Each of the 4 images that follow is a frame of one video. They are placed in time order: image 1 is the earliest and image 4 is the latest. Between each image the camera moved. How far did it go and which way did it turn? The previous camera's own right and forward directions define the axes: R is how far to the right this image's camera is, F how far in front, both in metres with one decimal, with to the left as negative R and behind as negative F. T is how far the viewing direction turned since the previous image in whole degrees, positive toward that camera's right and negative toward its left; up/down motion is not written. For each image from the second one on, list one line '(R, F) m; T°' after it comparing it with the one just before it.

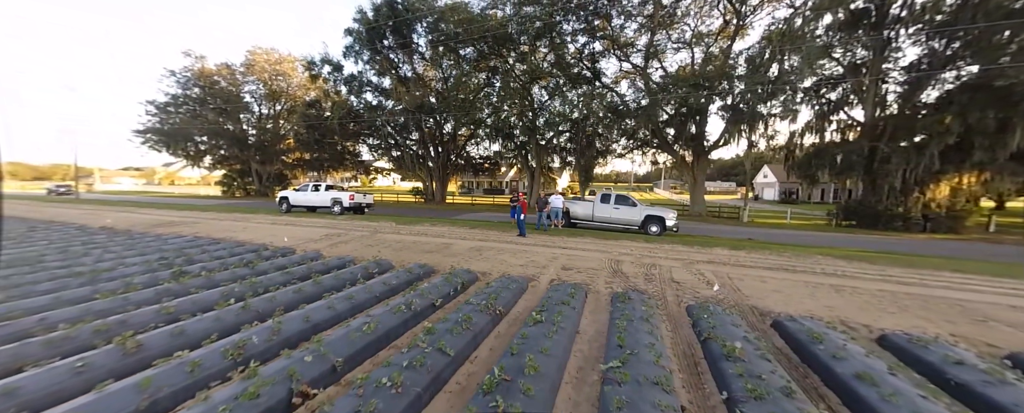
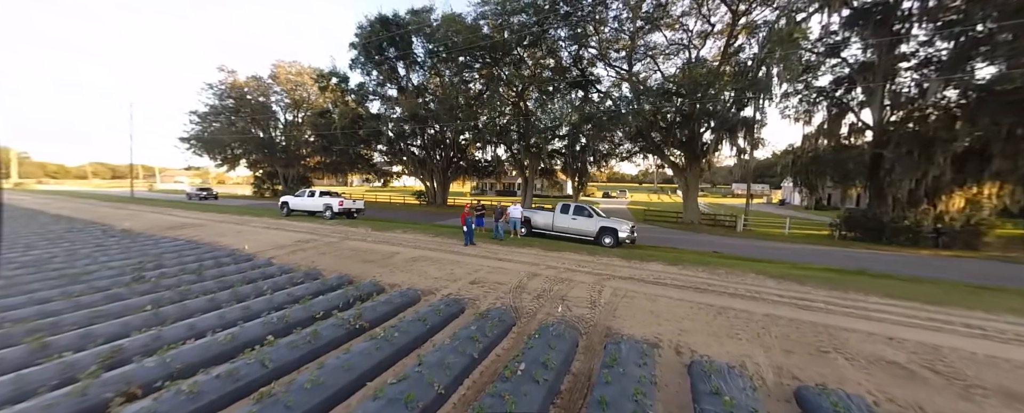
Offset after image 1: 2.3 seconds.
(+2.4, -0.3) m; -5°
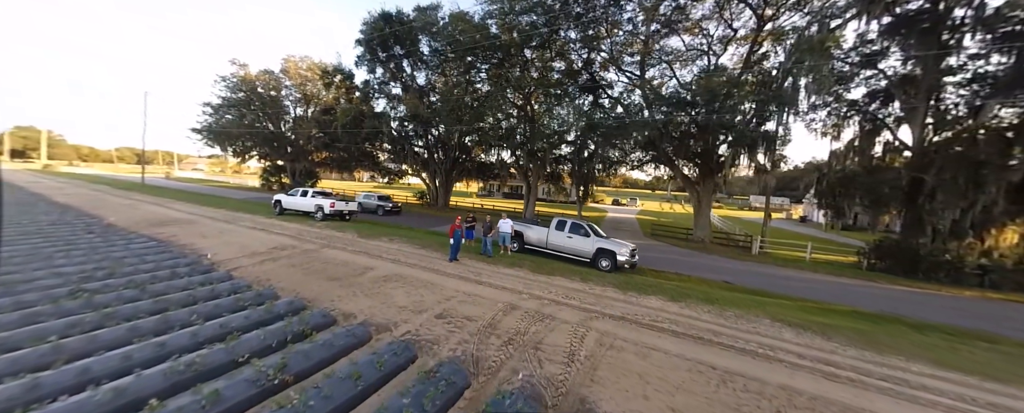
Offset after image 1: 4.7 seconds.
(+0.6, +0.8) m; -2°
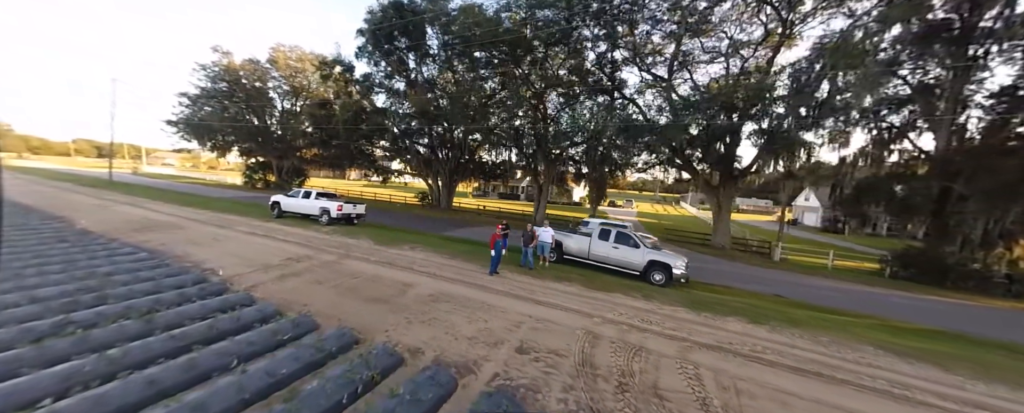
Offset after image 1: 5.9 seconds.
(-1.8, +0.9) m; +3°
